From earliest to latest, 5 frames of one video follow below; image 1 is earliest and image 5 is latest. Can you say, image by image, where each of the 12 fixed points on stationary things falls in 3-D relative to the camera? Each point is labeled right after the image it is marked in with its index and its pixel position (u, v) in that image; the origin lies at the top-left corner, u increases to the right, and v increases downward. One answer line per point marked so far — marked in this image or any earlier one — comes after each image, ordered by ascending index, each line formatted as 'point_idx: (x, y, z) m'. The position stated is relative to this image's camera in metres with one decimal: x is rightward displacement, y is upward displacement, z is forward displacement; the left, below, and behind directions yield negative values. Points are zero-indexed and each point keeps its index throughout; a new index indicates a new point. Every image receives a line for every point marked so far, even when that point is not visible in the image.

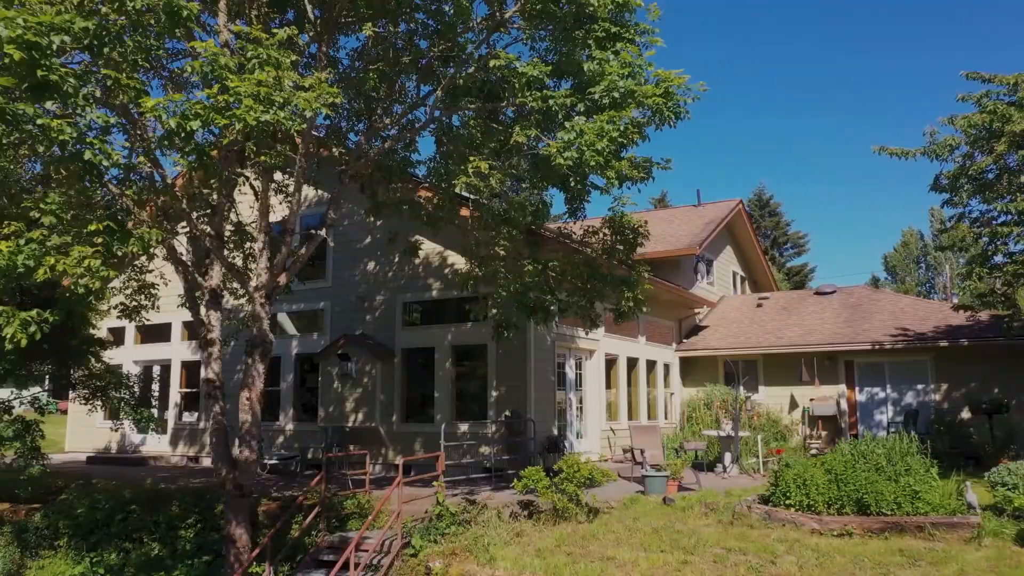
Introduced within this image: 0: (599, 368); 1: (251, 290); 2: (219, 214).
0: (+1.9, -1.7, +16.7) m
1: (-3.3, 0.0, +9.9) m
2: (-3.9, +1.0, +10.2) m
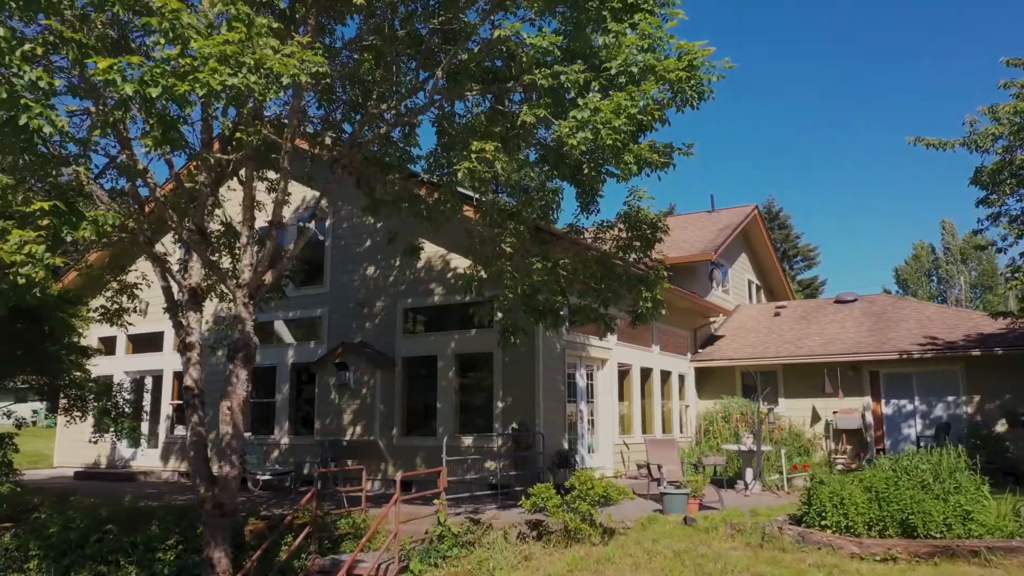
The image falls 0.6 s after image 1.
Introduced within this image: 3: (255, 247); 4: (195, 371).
0: (+2.0, -1.8, +15.7) m
1: (-3.3, 0.0, +9.0) m
2: (-3.8, +1.0, +9.3) m
3: (-3.1, +0.5, +9.2) m
4: (-3.7, -1.0, +9.0) m
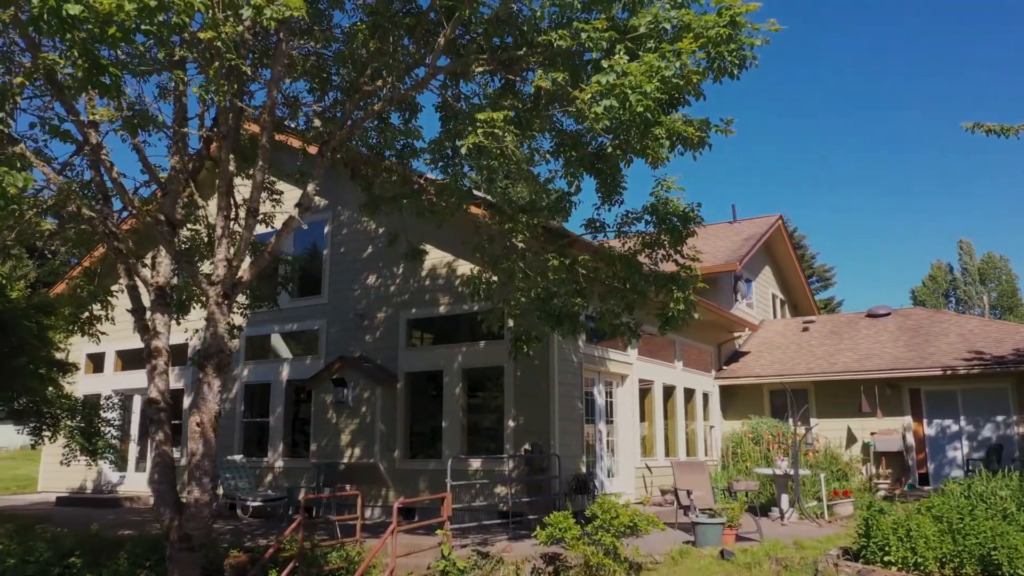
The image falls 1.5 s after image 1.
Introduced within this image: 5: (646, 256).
0: (+2.2, -2.0, +14.5) m
1: (-3.1, 0.0, +7.9) m
2: (-3.6, +1.0, +8.3) m
3: (-3.0, +0.5, +8.1) m
4: (-3.6, -0.9, +7.9) m
5: (+1.6, +0.4, +9.5) m
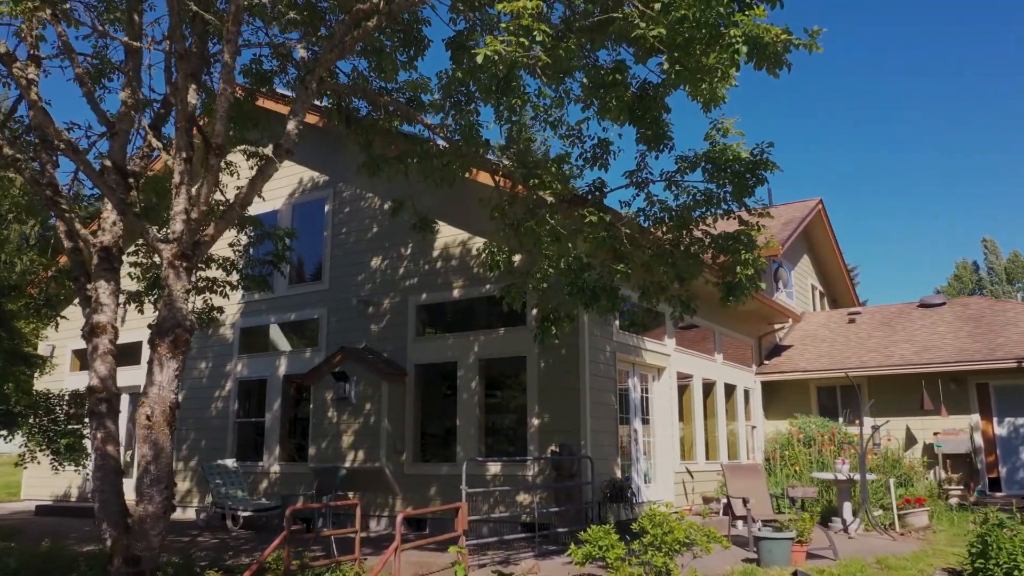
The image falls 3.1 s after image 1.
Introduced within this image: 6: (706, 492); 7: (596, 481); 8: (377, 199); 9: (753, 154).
0: (+2.6, -1.7, +12.8) m
1: (-2.9, +0.3, +6.4) m
2: (-3.4, +1.3, +6.7) m
3: (-2.7, +0.8, +6.6) m
4: (-3.3, -0.6, +6.4) m
5: (+1.9, +0.7, +7.9) m
6: (+3.4, -3.6, +13.7) m
7: (+1.1, -2.6, +10.3) m
8: (-2.3, +1.5, +13.1) m
9: (+2.3, +1.3, +7.5) m
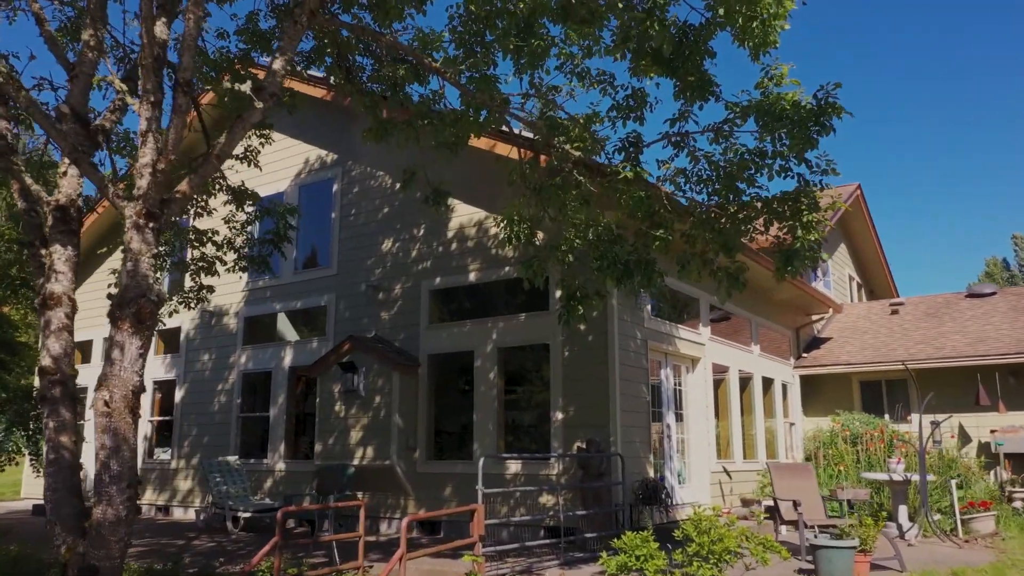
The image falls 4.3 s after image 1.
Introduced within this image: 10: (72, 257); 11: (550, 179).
0: (+2.9, -1.5, +11.8) m
1: (-2.7, +0.6, +5.5) m
2: (-3.2, +1.5, +5.9) m
3: (-2.6, +1.1, +5.7) m
4: (-3.2, -0.4, +5.5) m
5: (+2.1, +1.0, +6.8) m
6: (+3.8, -3.3, +12.6) m
7: (+1.4, -2.3, +9.3) m
8: (-2.0, +1.7, +12.2) m
9: (+2.5, +1.5, +6.4) m
10: (-3.2, +0.2, +5.7) m
11: (+0.4, +1.1, +7.5) m
